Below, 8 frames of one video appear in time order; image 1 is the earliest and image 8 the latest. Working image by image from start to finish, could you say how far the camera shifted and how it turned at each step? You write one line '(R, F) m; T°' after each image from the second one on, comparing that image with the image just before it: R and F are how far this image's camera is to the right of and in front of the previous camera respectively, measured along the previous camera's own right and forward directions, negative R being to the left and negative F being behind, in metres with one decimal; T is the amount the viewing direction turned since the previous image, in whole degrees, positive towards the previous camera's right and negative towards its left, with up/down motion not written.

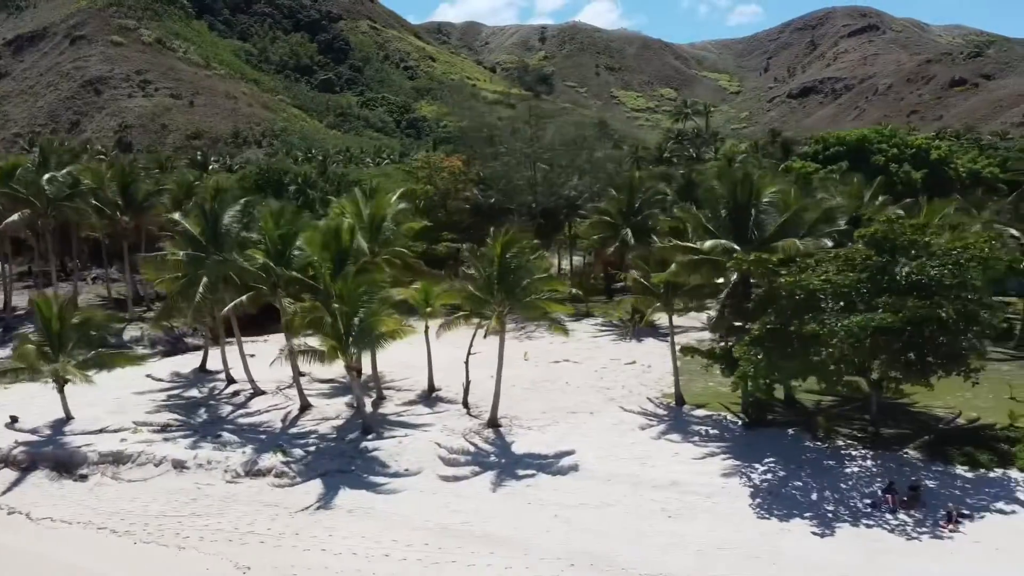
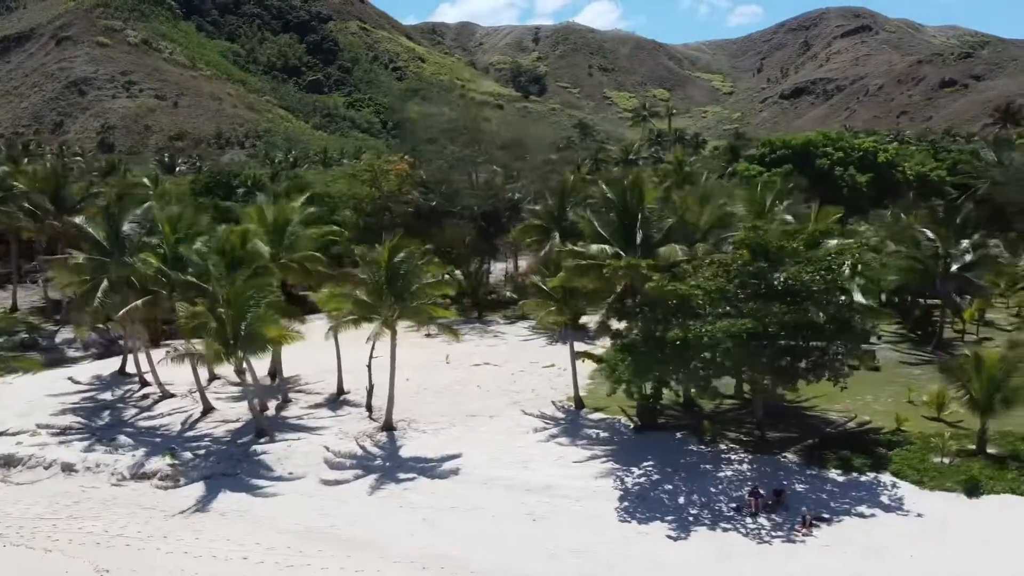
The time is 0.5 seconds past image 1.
(+3.3, -0.2) m; 0°
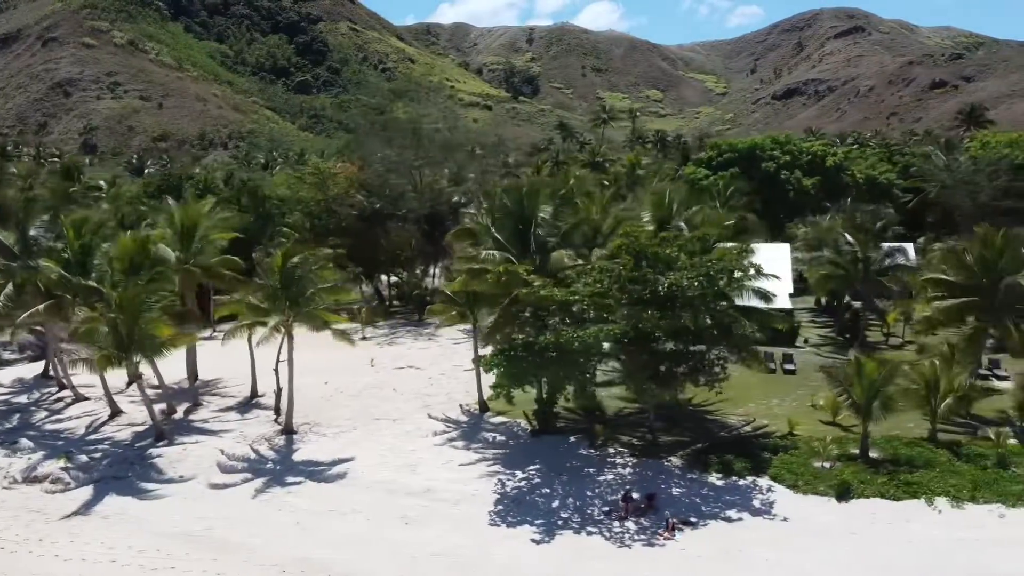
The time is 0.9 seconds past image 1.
(+3.2, -0.2) m; 0°
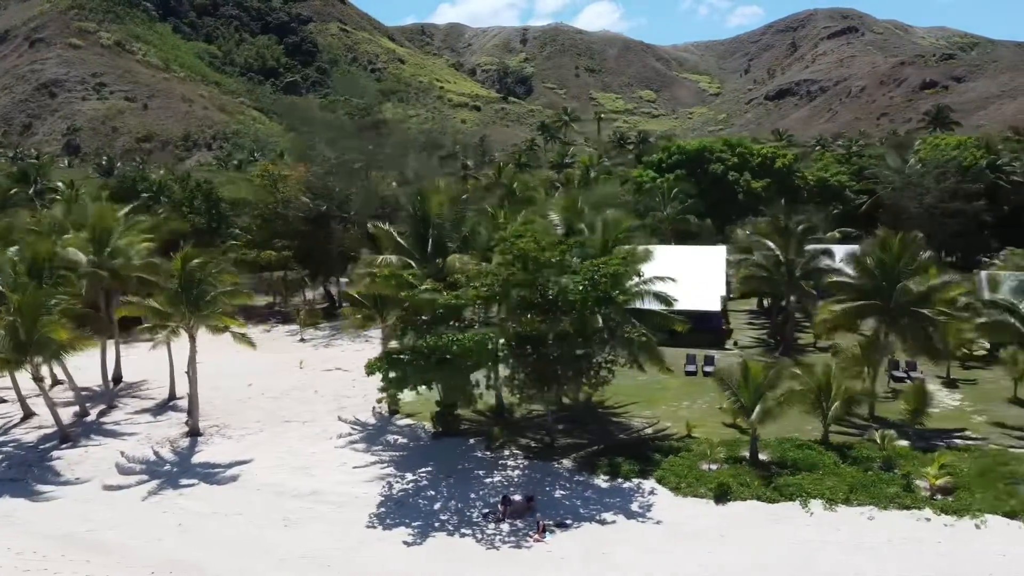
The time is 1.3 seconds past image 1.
(+3.1, -0.2) m; 0°
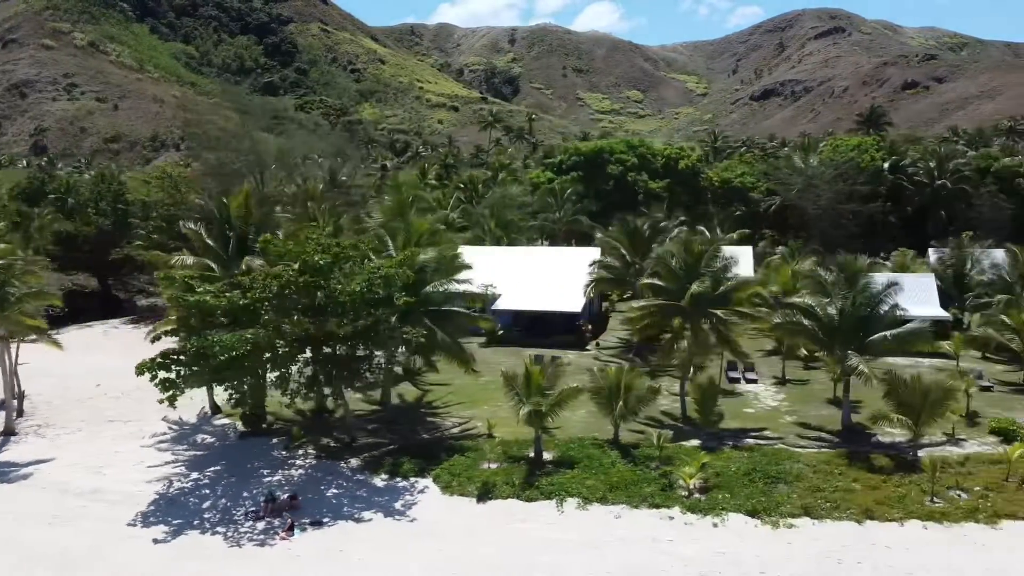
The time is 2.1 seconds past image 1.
(+6.1, -0.3) m; 0°
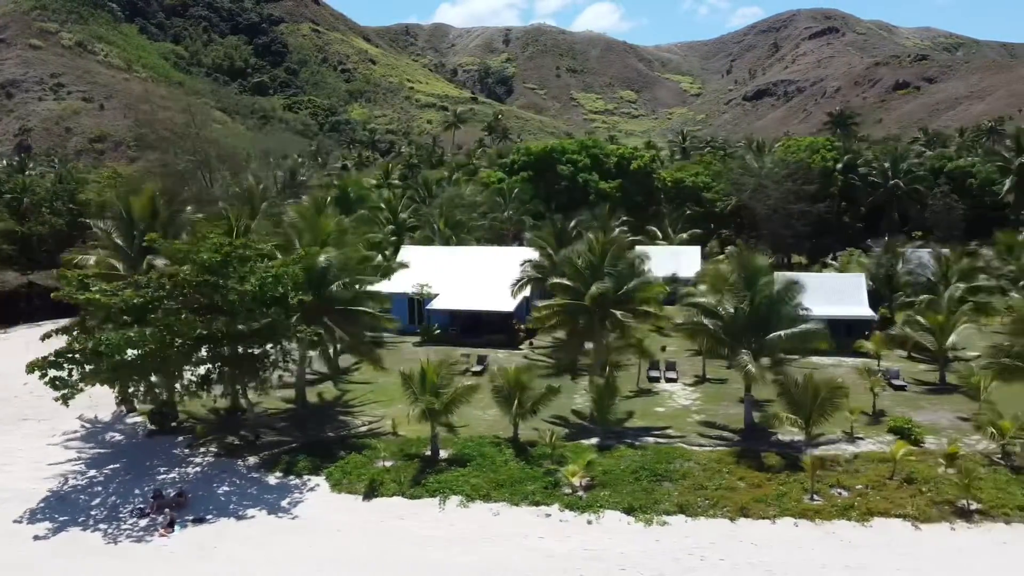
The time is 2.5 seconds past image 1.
(+3.0, -0.1) m; 0°
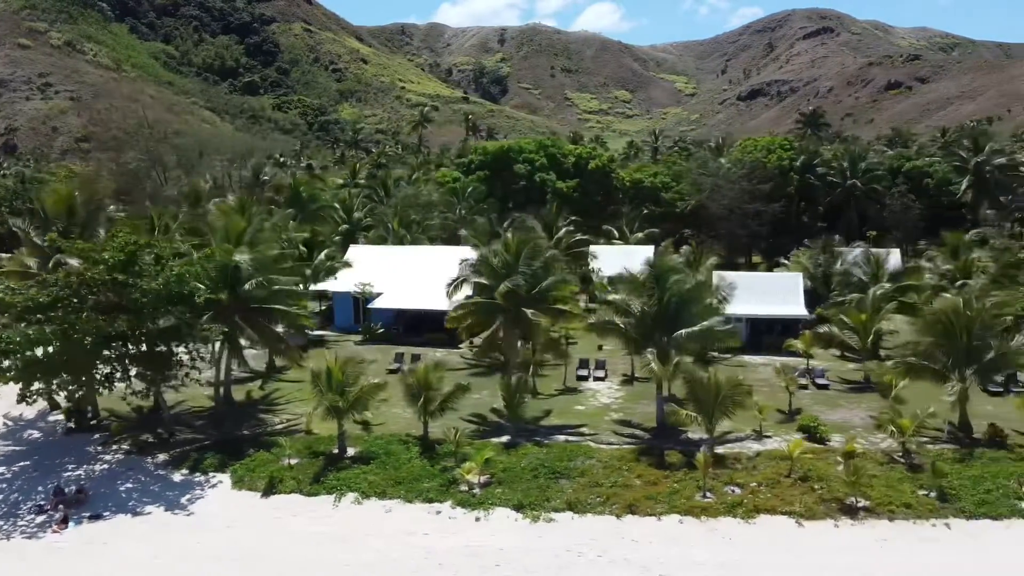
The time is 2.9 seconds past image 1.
(+2.7, -0.1) m; 0°
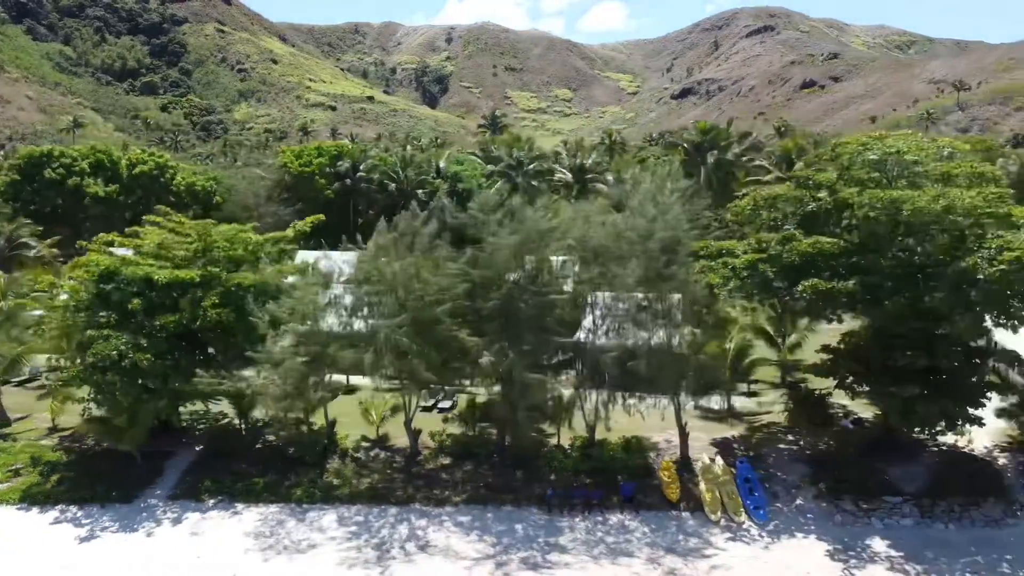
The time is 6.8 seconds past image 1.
(+30.3, -1.4) m; -1°
